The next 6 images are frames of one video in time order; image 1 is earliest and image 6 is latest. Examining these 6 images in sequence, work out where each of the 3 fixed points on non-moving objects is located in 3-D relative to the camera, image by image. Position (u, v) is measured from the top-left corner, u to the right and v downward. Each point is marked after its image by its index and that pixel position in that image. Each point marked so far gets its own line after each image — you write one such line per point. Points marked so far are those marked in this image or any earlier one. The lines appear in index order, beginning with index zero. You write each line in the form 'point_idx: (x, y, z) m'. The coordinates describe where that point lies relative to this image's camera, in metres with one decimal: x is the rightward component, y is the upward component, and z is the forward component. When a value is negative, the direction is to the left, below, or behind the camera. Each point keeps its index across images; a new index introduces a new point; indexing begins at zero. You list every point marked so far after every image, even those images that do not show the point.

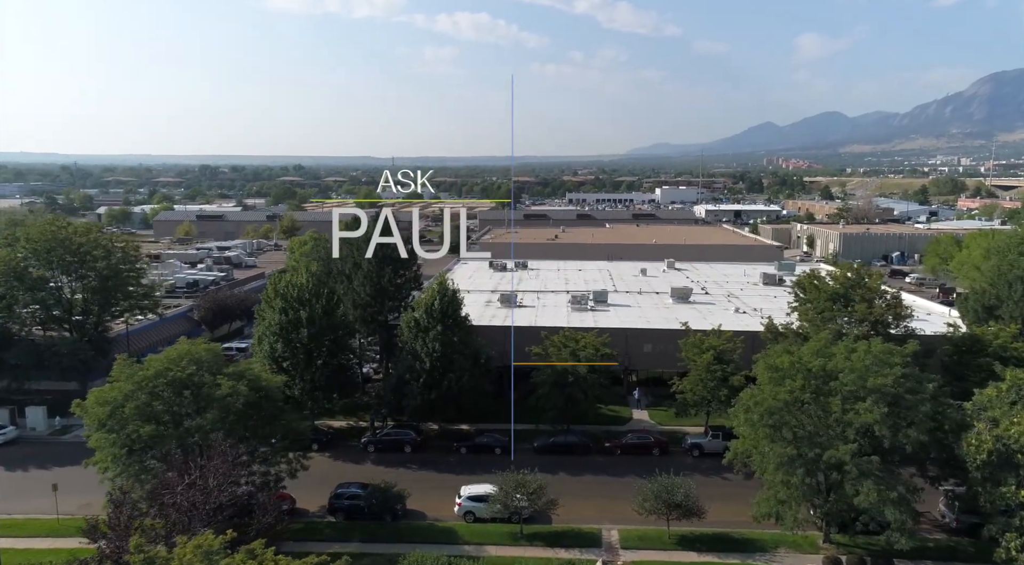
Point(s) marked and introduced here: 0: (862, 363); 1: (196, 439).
0: (+8.7, -2.0, +15.4) m
1: (-7.9, -3.9, +15.6) m
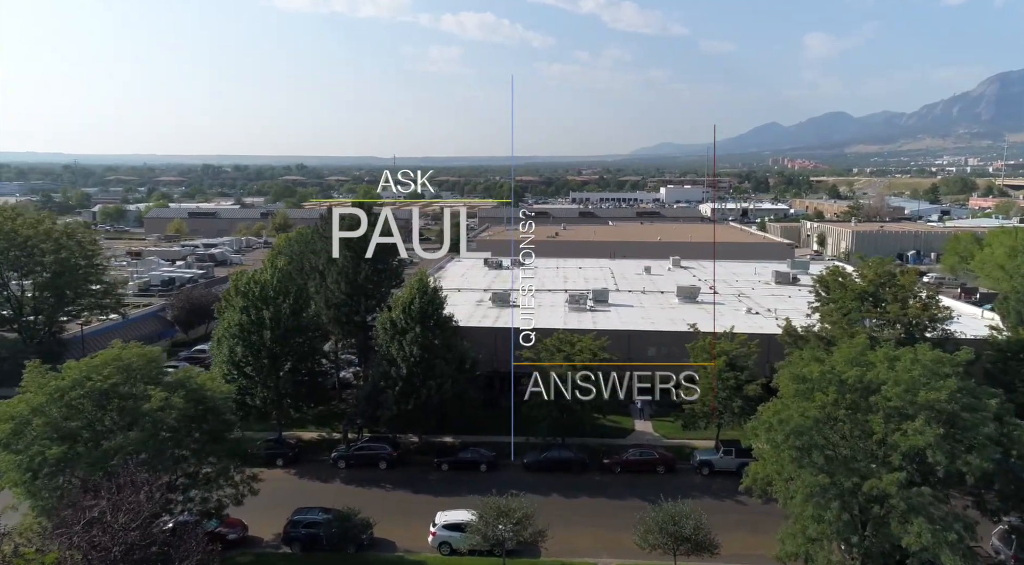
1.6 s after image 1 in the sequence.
0: (+8.2, -1.9, +12.8) m
1: (-8.4, -3.8, +13.2) m
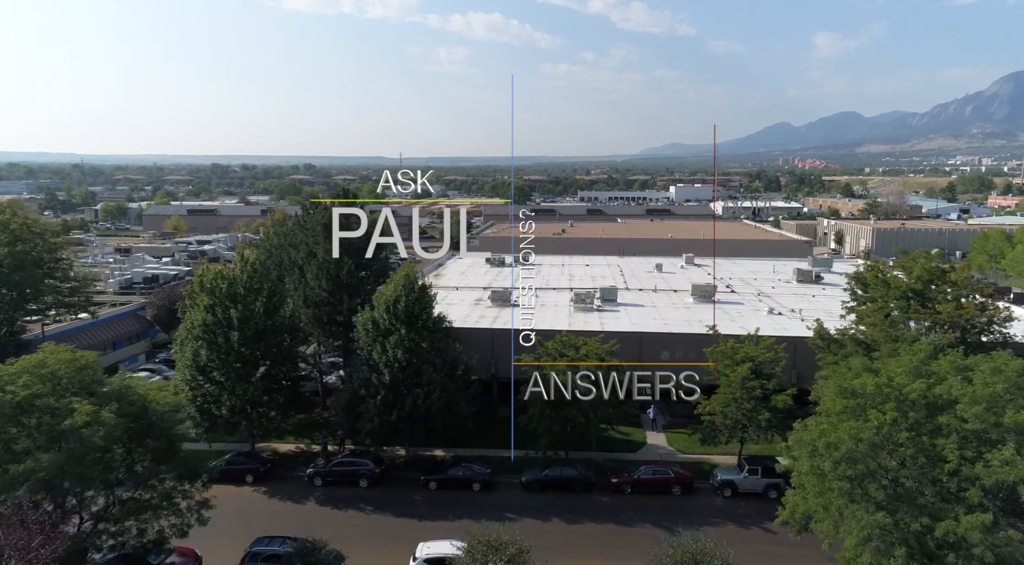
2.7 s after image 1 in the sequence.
0: (+8.0, -1.8, +10.4) m
1: (-8.6, -3.6, +11.0) m
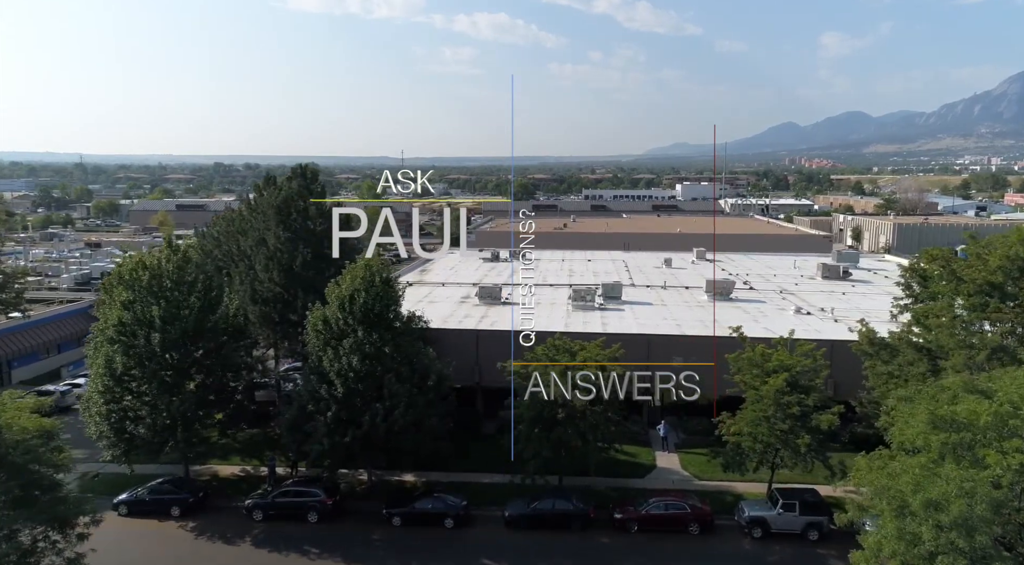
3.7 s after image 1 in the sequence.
0: (+7.5, -1.6, +7.1) m
1: (-9.1, -3.4, +7.7) m
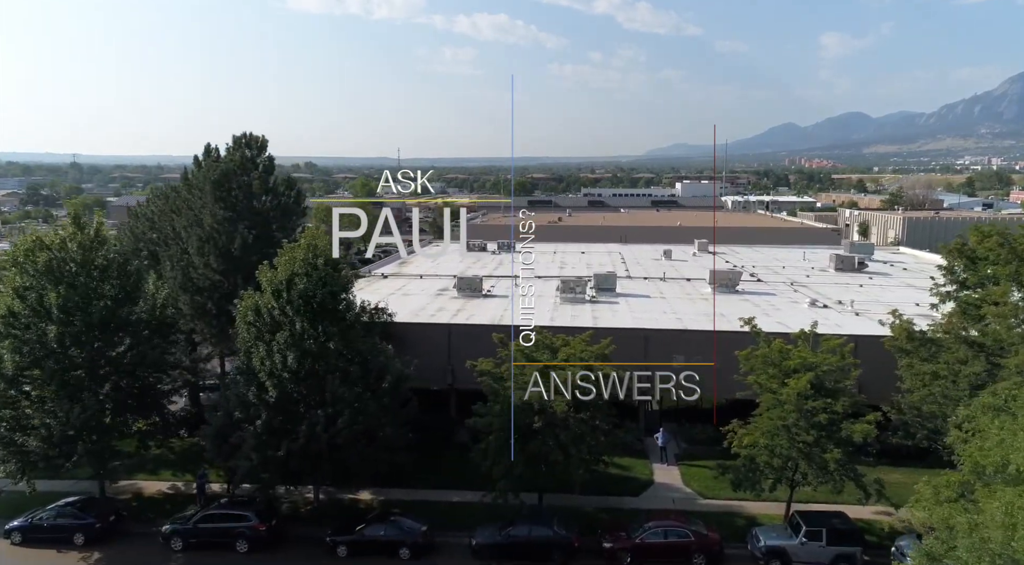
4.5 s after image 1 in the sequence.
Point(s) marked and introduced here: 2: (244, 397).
0: (+6.8, -1.2, +4.5) m
1: (-9.8, -3.1, +5.2) m
2: (-5.5, -2.3, +12.8) m
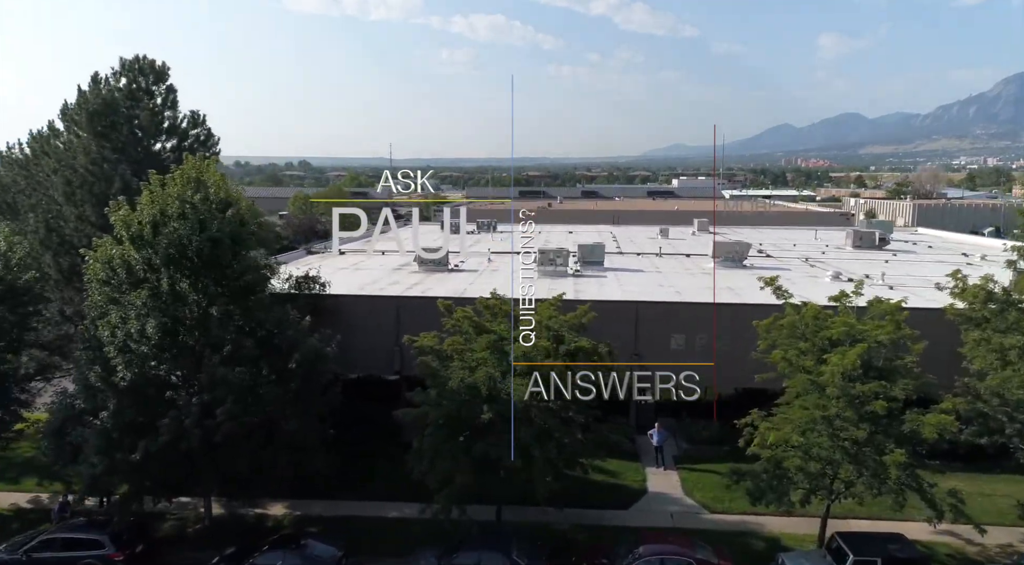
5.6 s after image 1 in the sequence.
0: (+6.0, -0.3, +1.3) m
1: (-10.6, -2.2, +1.9) m
2: (-6.4, -1.5, +9.5) m
